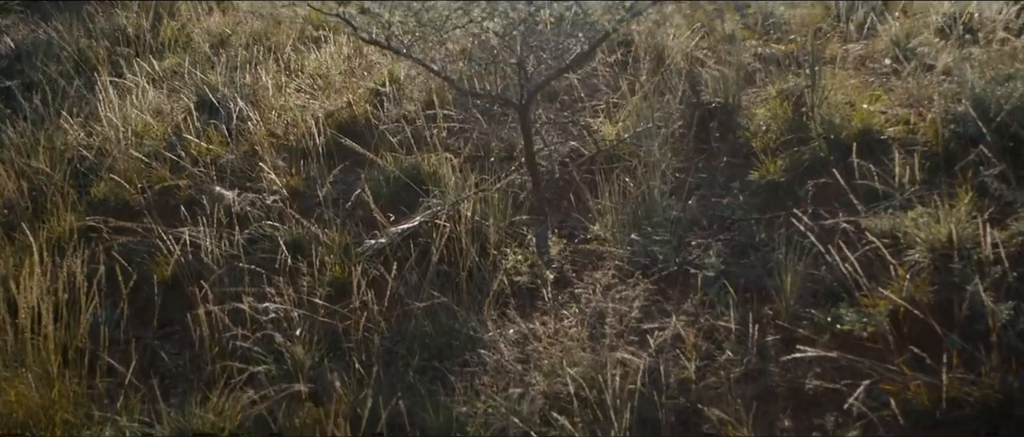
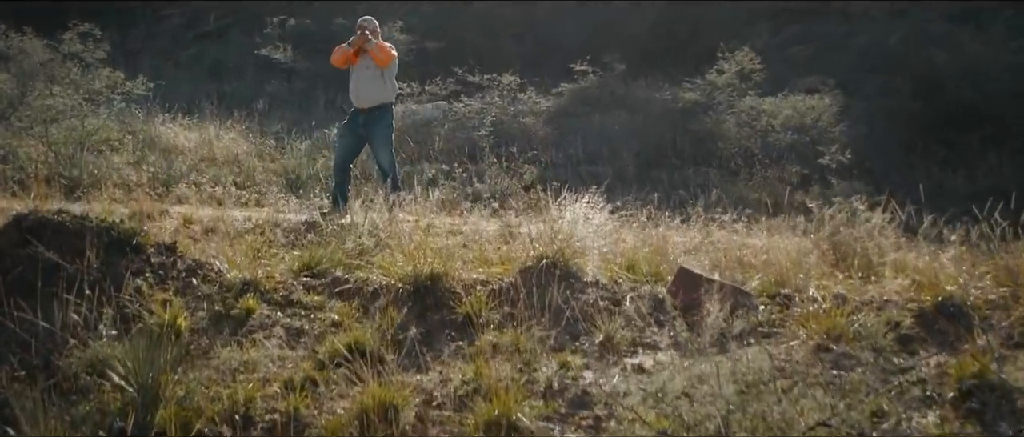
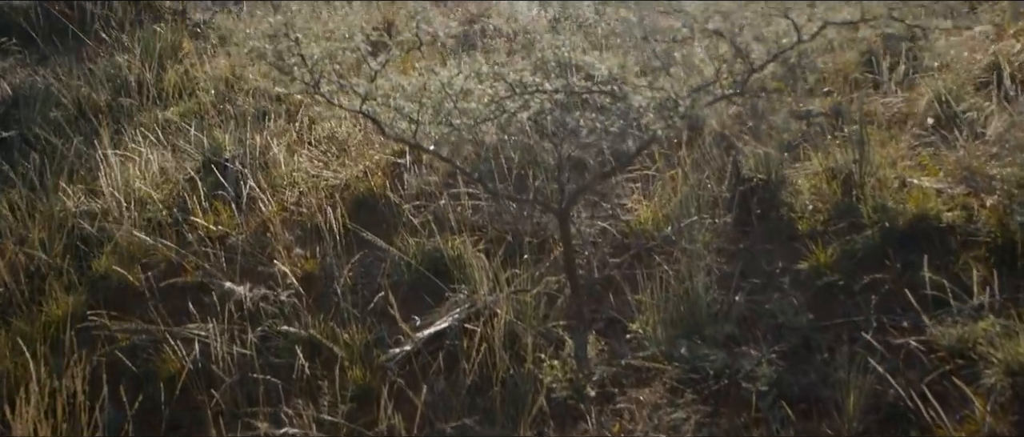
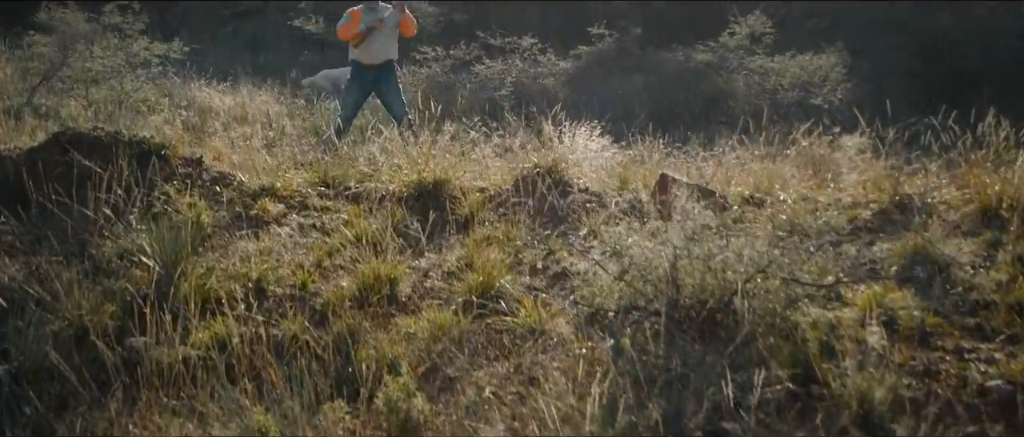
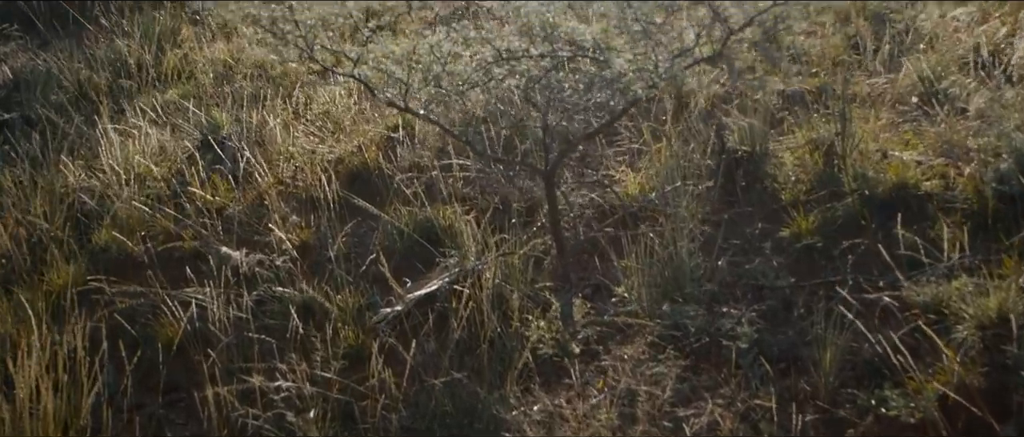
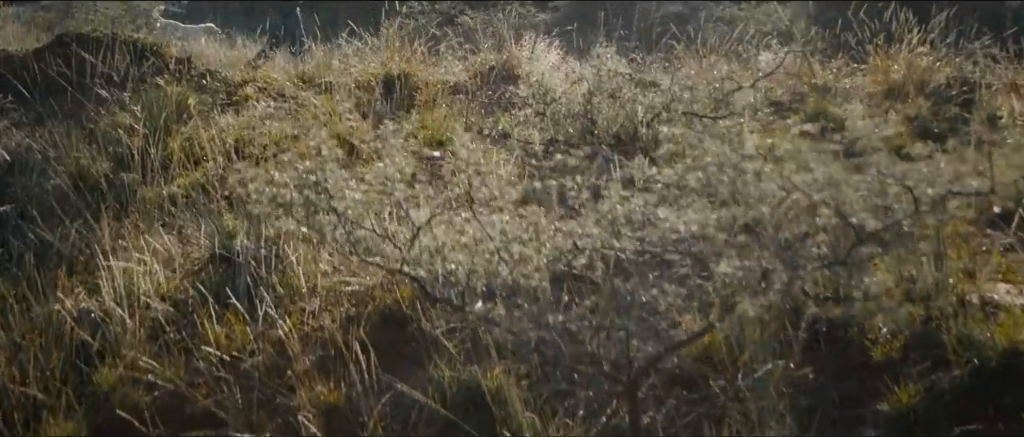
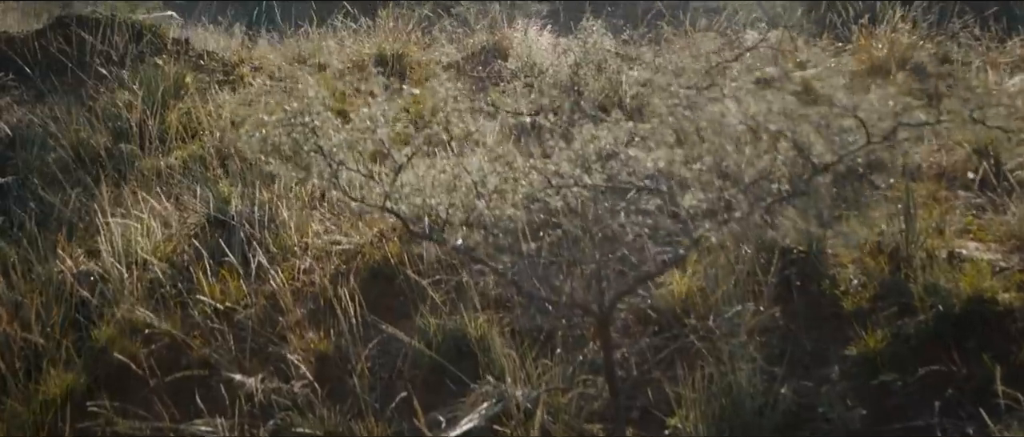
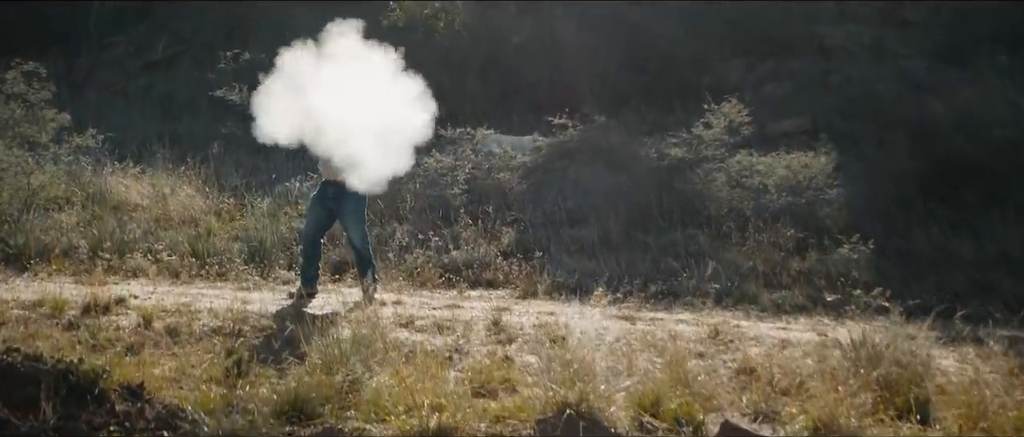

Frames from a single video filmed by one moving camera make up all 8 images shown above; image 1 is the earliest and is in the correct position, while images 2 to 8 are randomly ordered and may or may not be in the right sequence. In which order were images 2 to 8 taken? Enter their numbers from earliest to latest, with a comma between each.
5, 3, 7, 6, 4, 2, 8
